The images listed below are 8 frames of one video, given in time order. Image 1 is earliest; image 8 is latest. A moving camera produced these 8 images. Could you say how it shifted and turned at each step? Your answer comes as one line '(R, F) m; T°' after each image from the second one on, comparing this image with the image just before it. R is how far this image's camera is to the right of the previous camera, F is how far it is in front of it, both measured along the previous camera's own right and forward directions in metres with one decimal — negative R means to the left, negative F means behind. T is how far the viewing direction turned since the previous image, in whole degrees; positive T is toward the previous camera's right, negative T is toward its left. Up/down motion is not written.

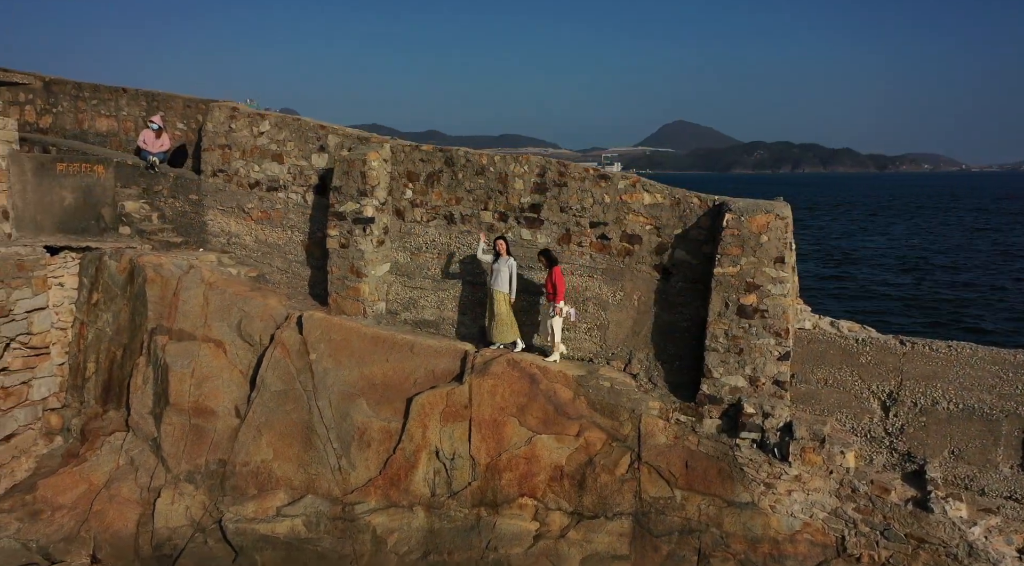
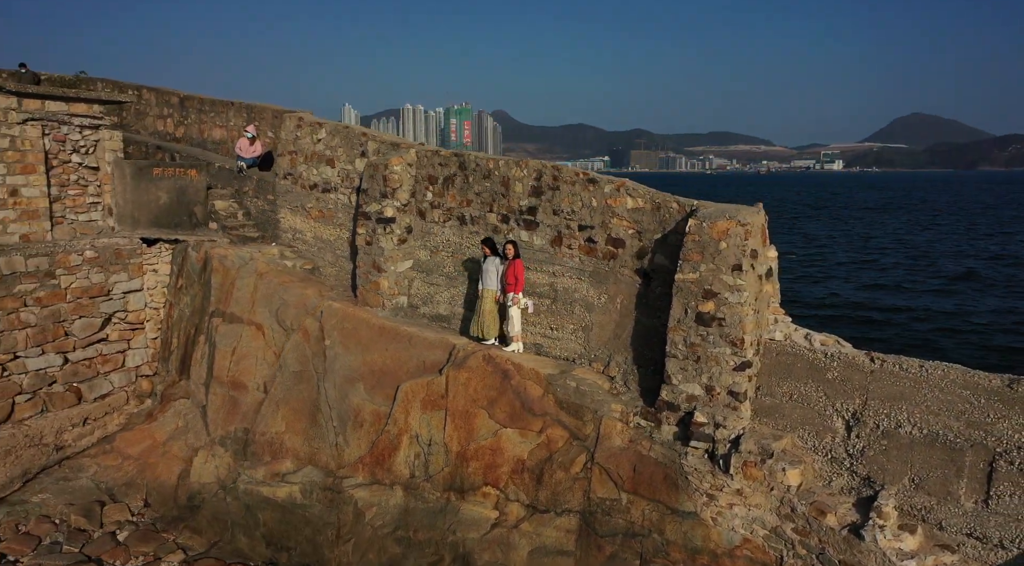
(+1.9, -0.1) m; -13°
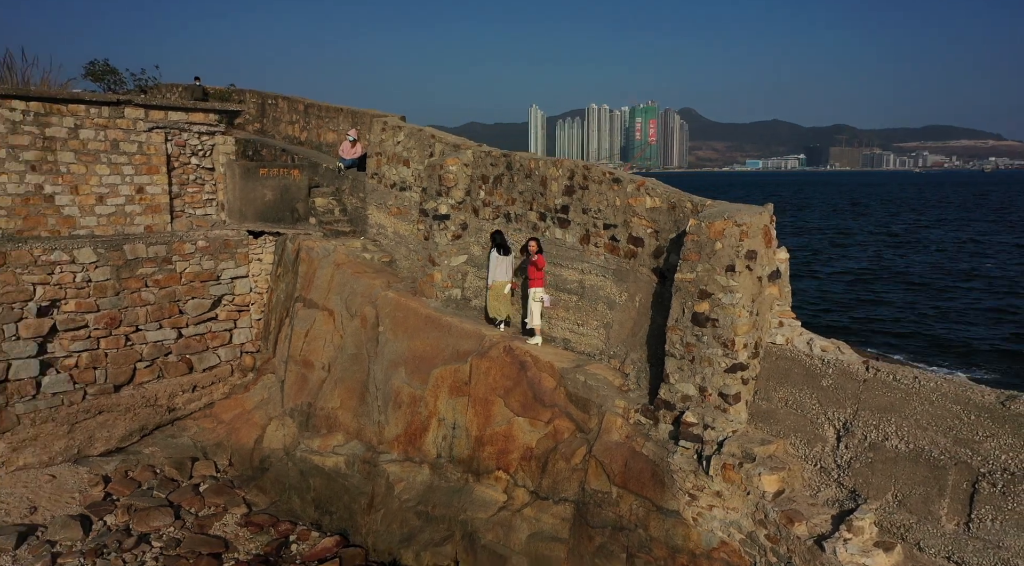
(+1.5, -0.2) m; -12°
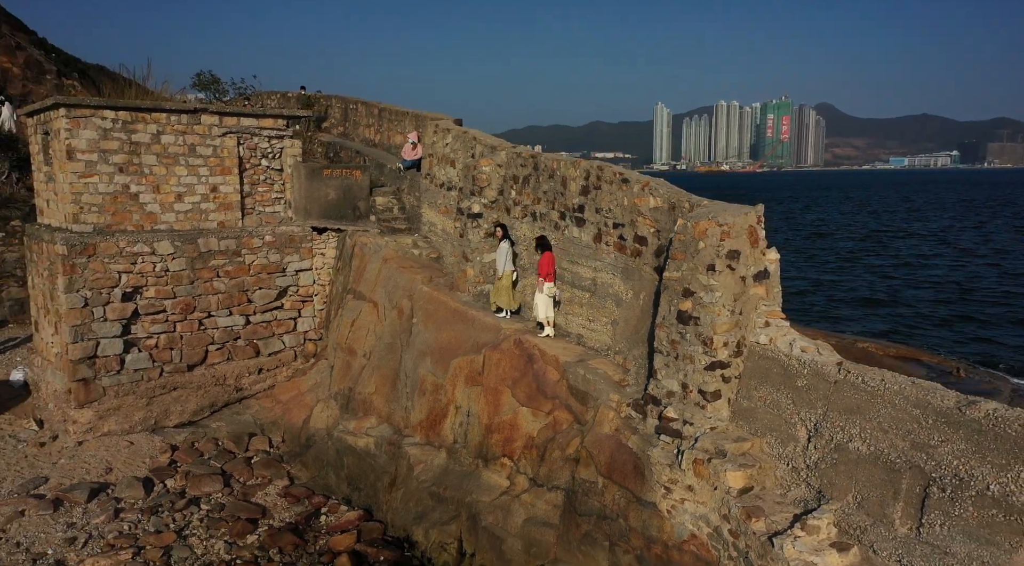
(+1.1, -0.3) m; -8°
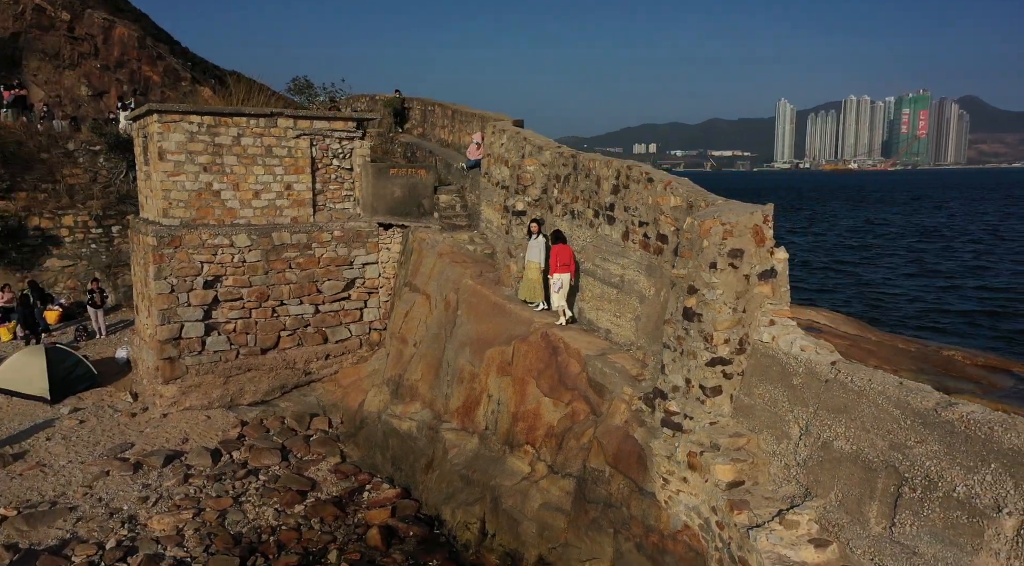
(+0.9, -0.3) m; -8°
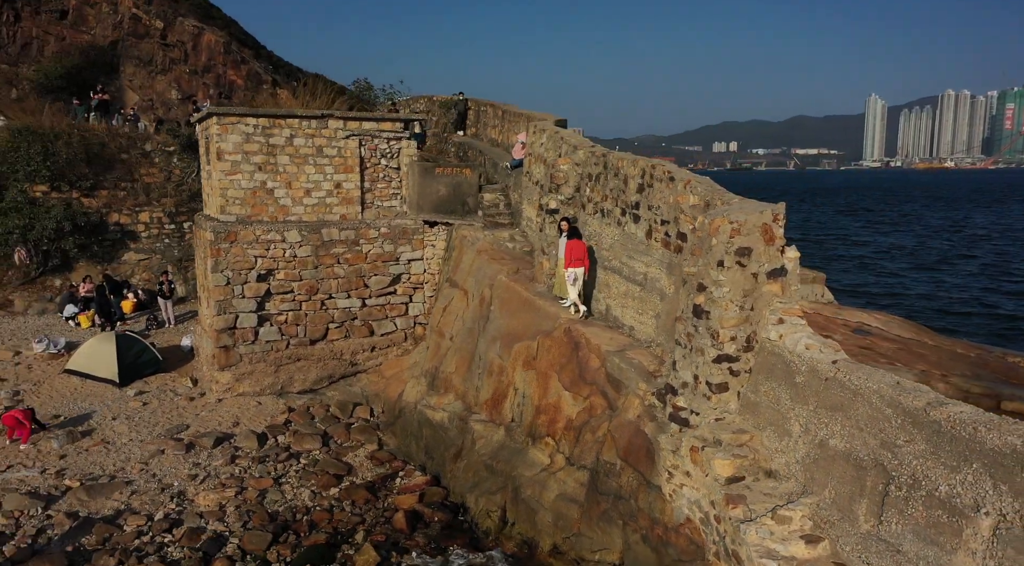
(+0.5, -0.2) m; -5°
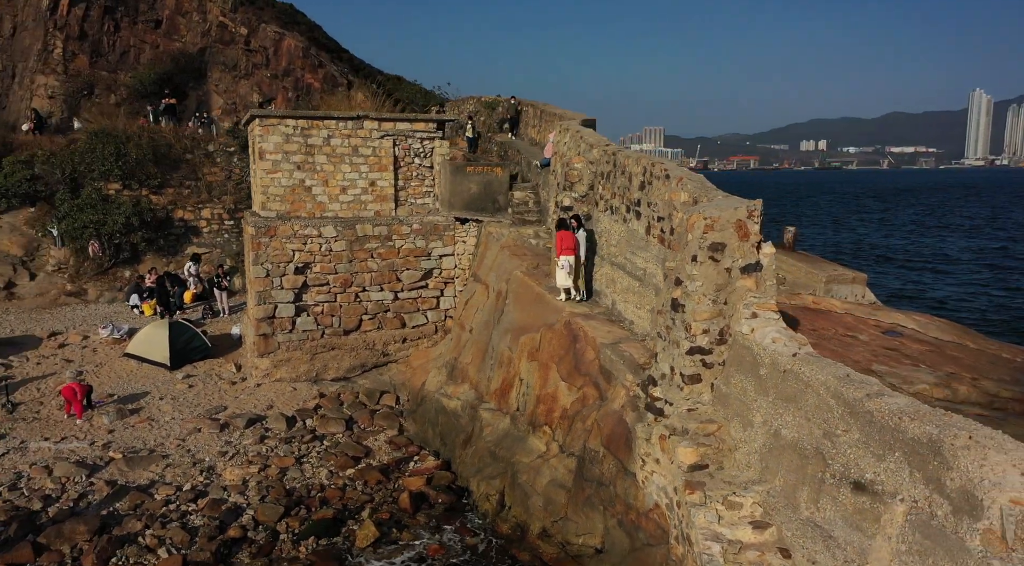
(+0.8, -0.3) m; -5°
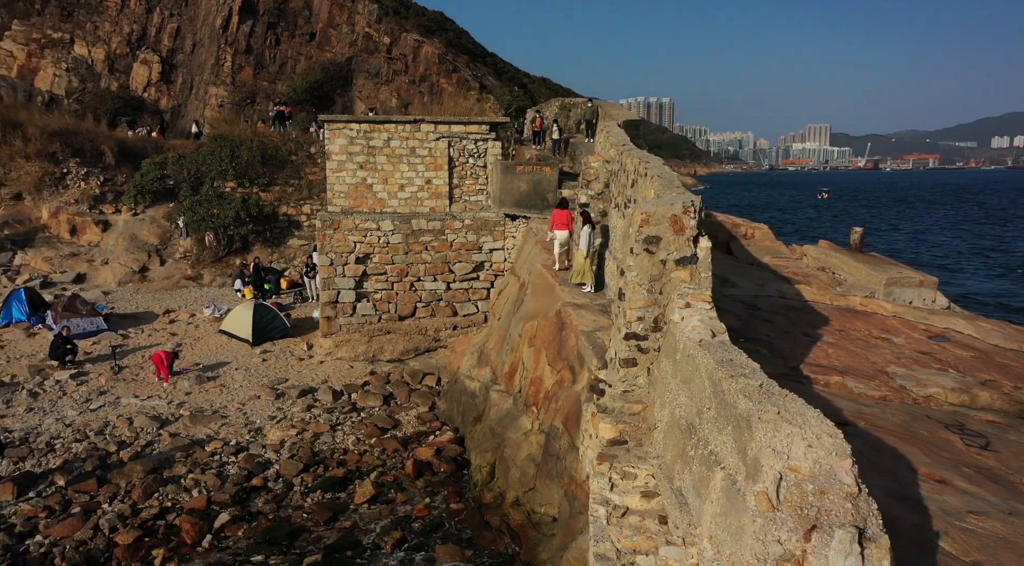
(+1.8, -0.6) m; -10°
